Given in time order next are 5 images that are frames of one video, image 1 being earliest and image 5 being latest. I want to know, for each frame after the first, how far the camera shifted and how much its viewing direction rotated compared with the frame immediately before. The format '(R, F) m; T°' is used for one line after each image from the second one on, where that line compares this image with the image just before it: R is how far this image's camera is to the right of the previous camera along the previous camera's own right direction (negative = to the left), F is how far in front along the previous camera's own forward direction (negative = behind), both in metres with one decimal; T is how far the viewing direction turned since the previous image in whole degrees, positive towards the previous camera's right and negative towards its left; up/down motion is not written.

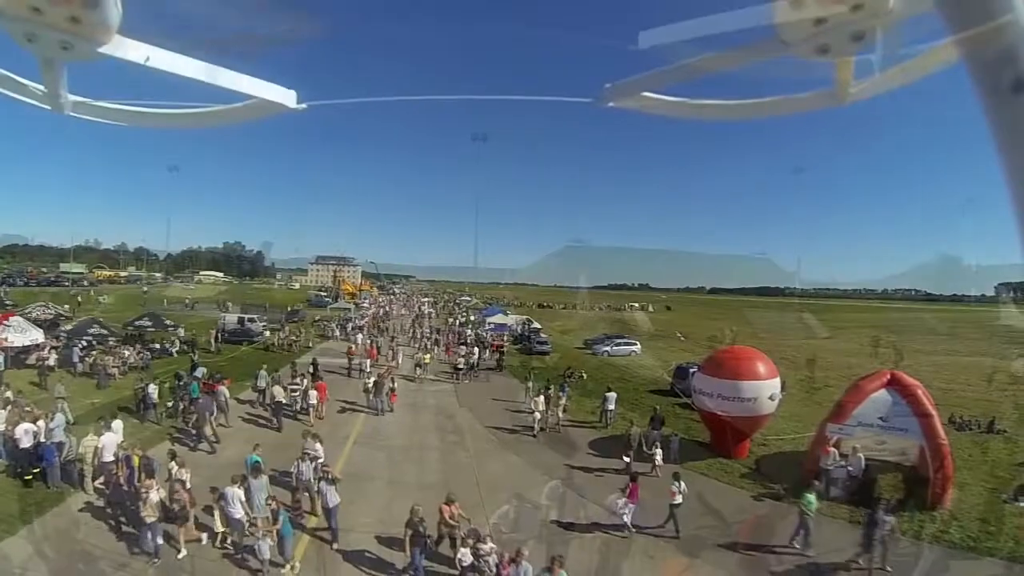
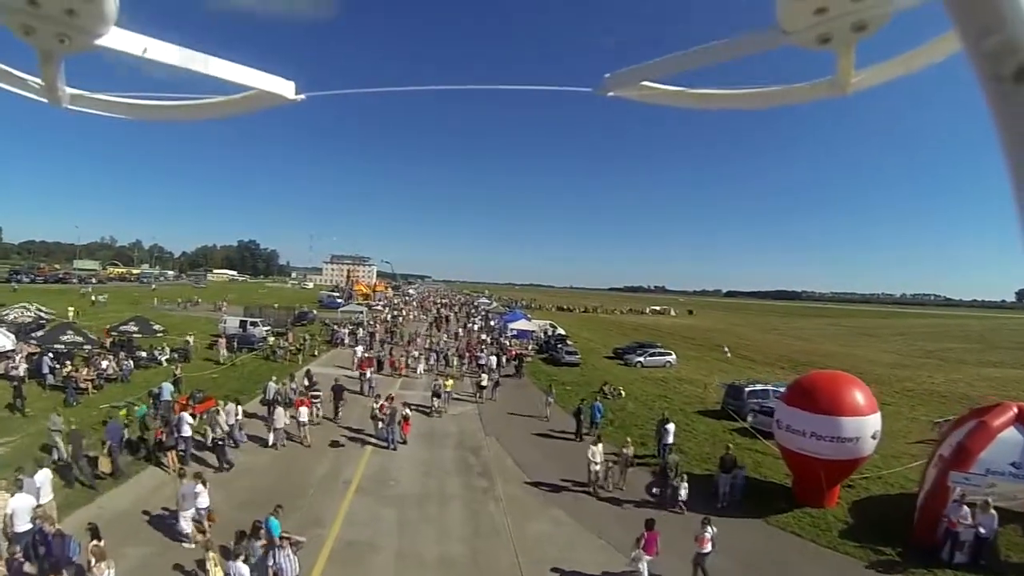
(-0.7, +3.4) m; -1°
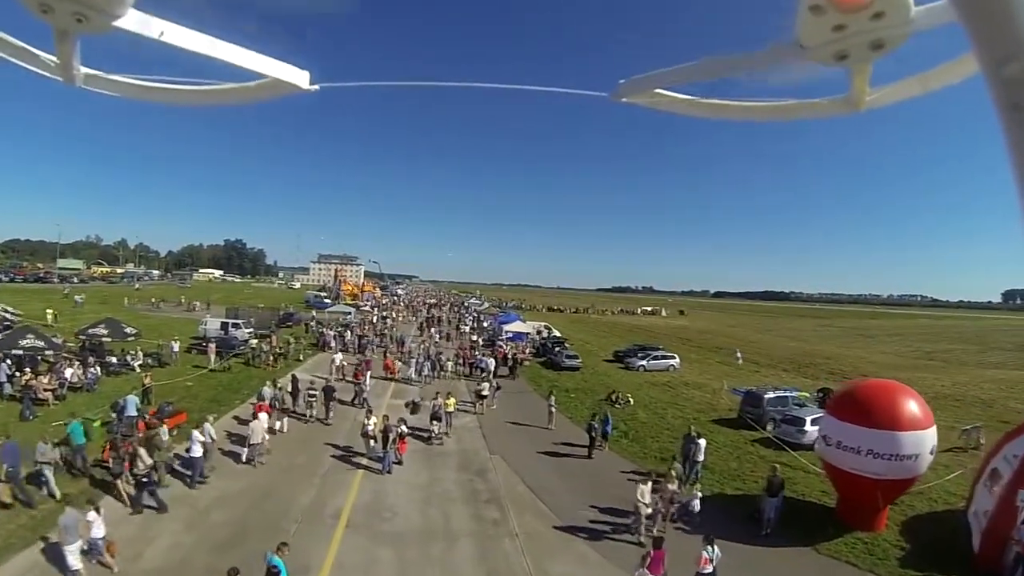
(-0.5, +1.8) m; +1°
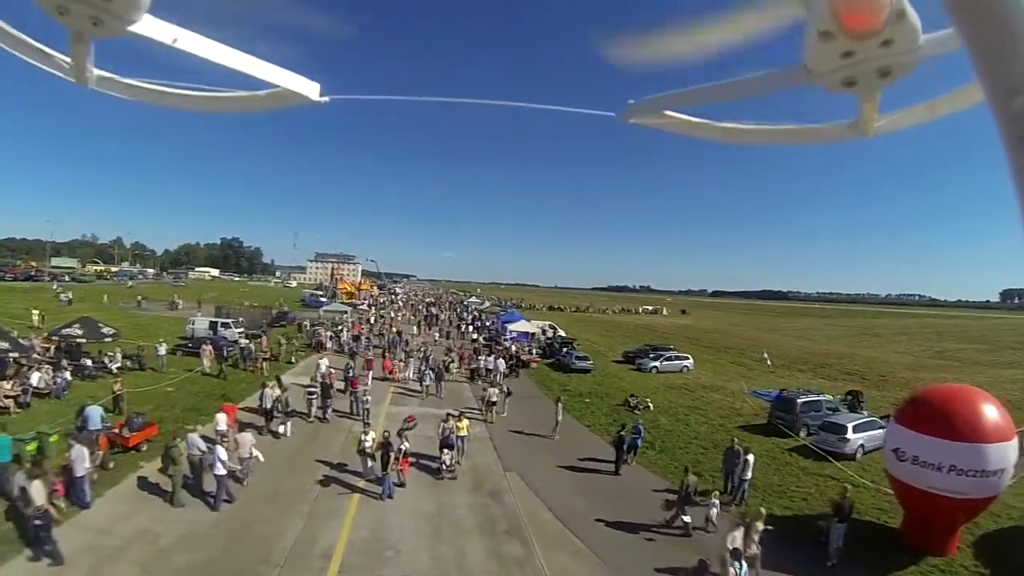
(-0.4, +1.9) m; 0°
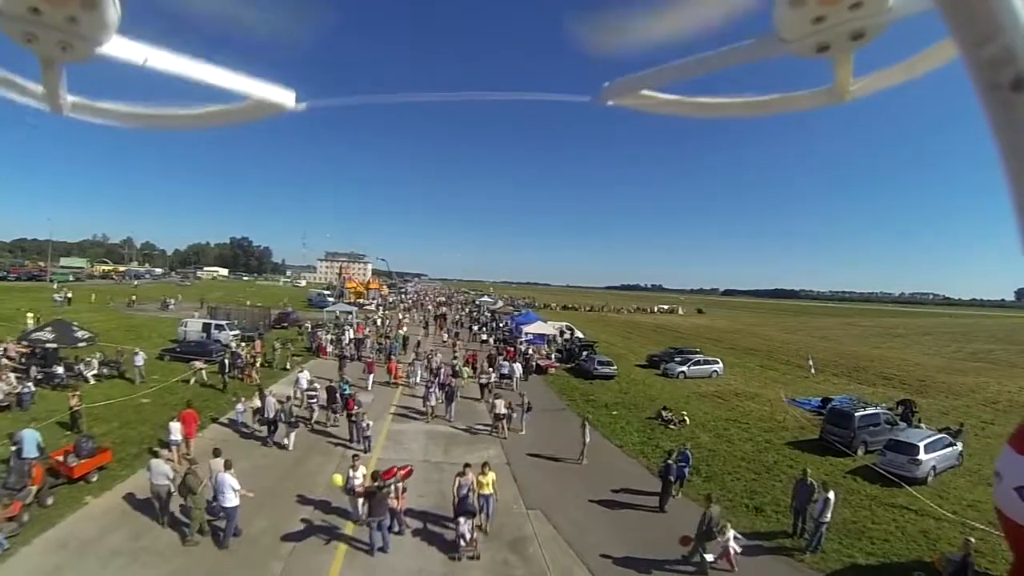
(-0.3, +2.4) m; -1°
